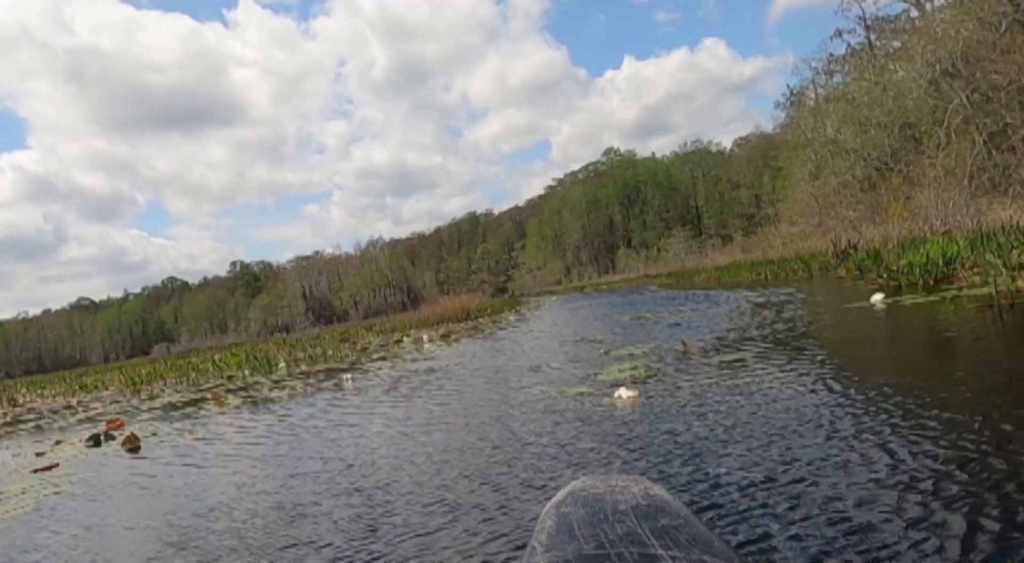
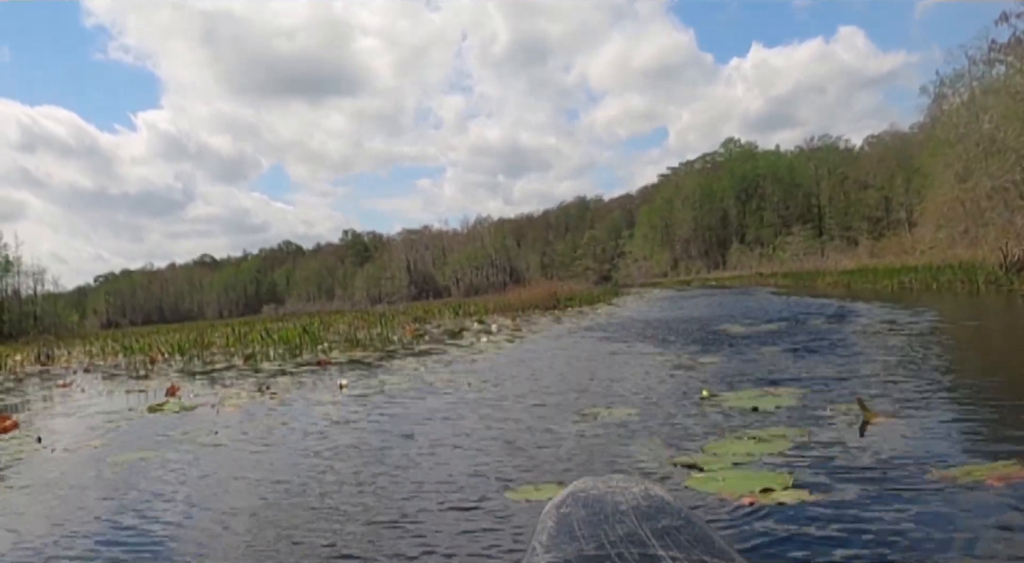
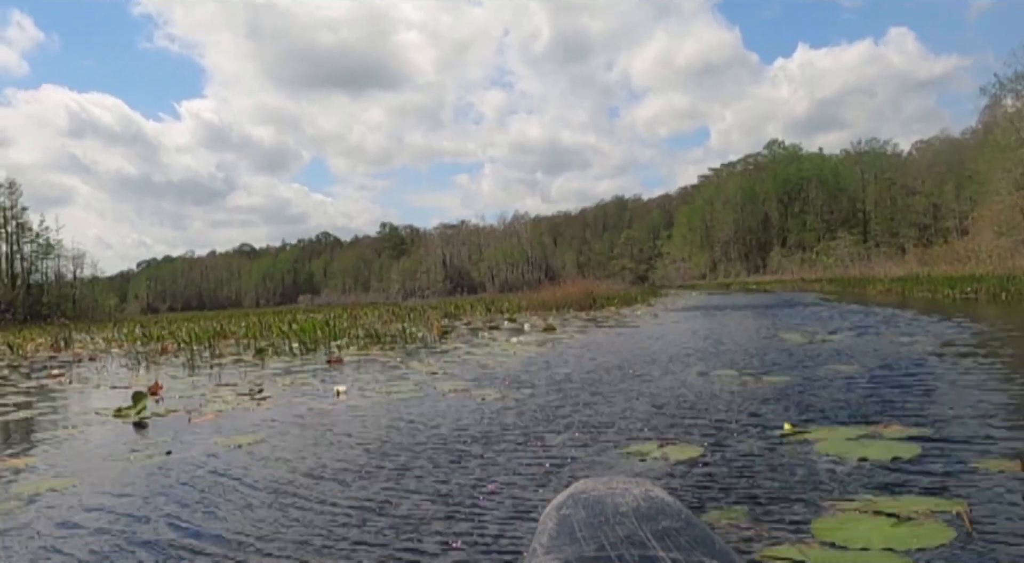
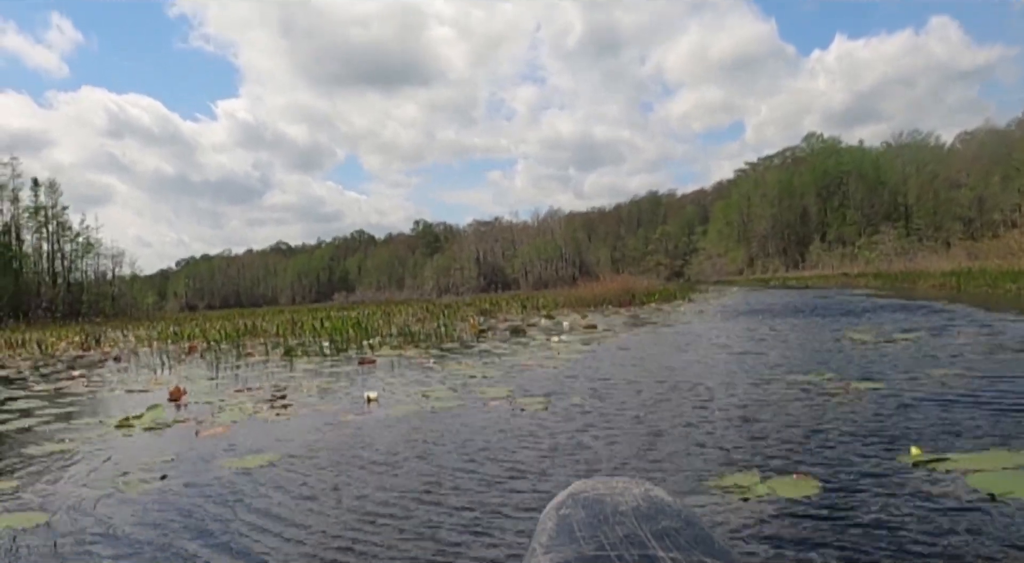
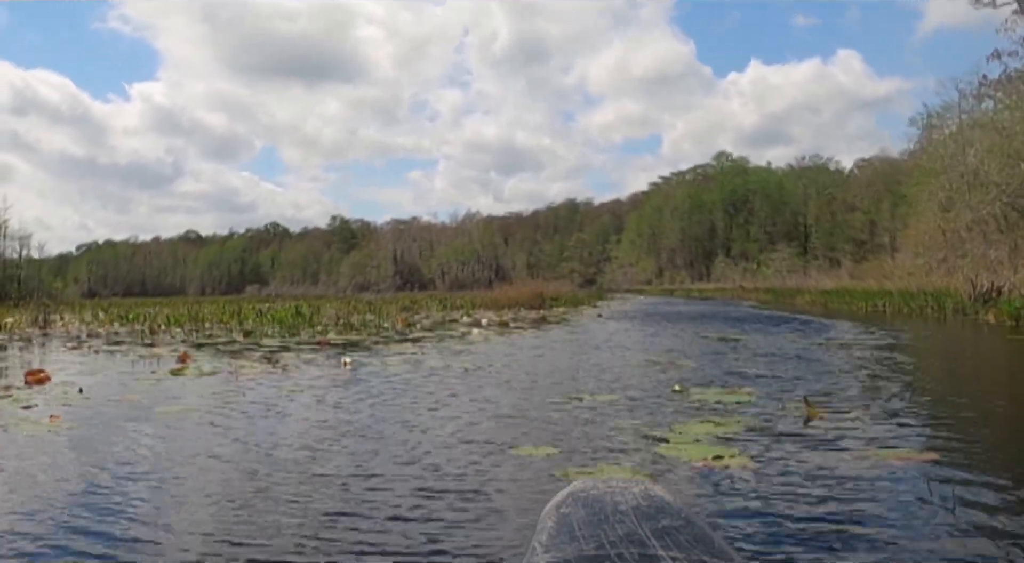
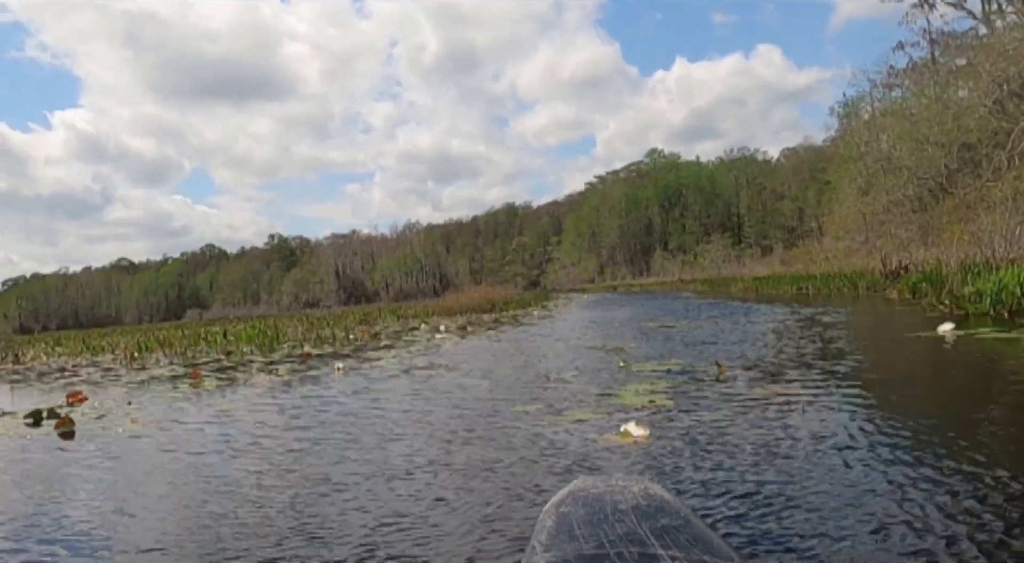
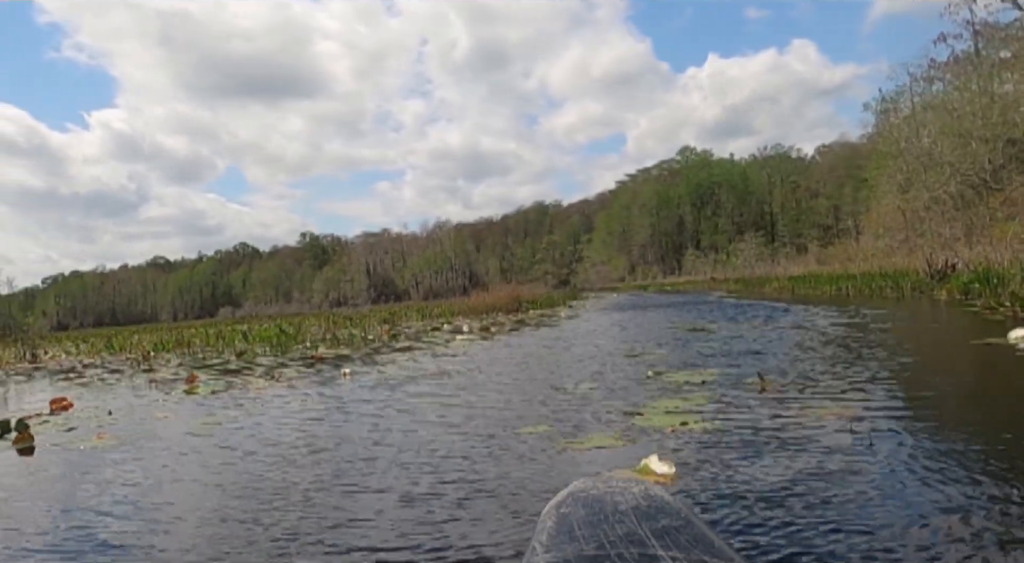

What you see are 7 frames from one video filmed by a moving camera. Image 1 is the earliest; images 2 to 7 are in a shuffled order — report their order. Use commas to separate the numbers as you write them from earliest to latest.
6, 7, 5, 2, 3, 4
